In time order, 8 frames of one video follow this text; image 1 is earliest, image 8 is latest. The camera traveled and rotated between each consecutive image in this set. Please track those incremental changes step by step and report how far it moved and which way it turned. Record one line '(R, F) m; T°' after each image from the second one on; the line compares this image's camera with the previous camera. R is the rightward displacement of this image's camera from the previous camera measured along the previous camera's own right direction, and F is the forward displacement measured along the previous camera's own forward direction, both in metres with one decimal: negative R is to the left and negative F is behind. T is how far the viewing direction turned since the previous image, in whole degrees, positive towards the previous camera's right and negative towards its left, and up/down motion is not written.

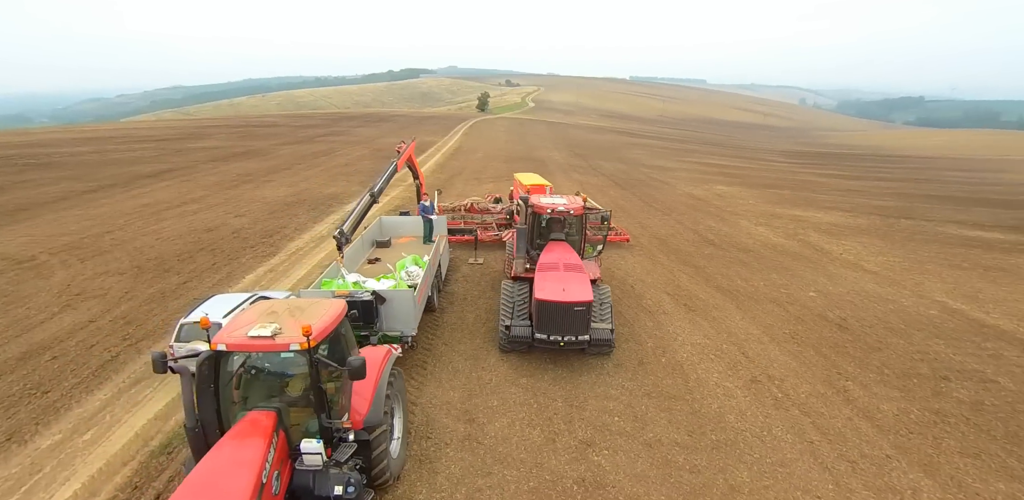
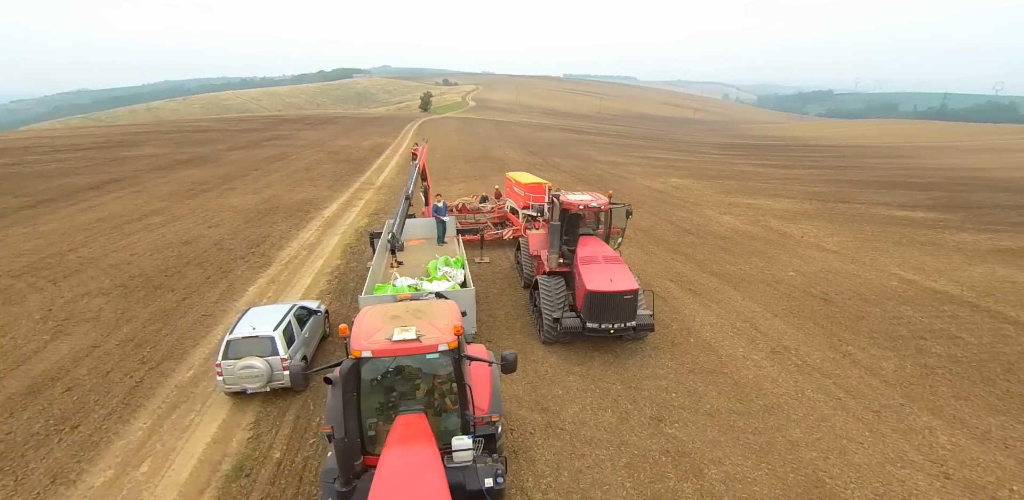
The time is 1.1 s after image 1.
(-1.7, -0.1) m; +7°
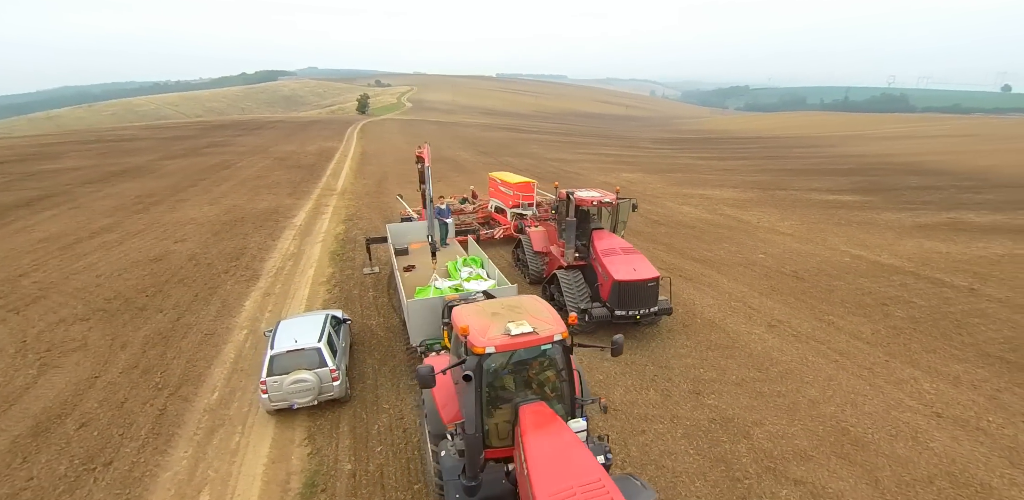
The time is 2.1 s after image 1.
(-1.5, -0.1) m; +7°
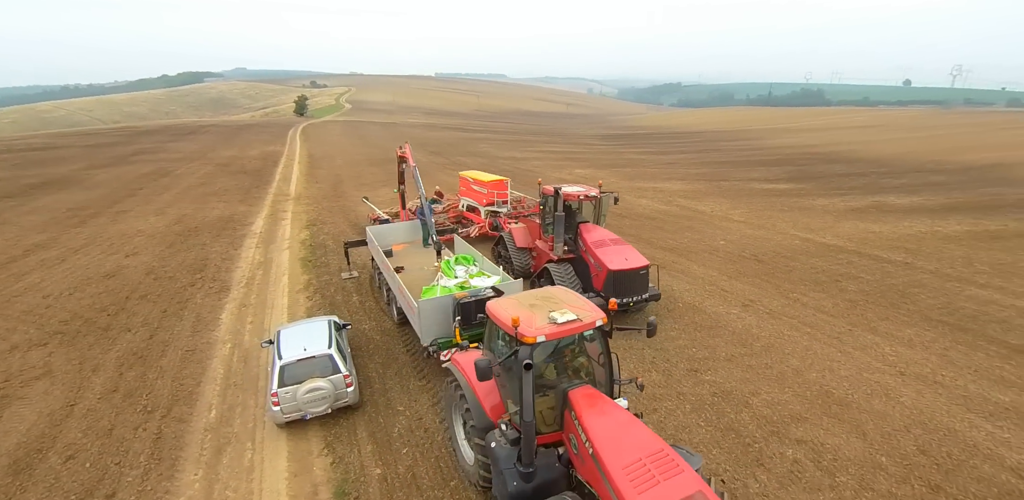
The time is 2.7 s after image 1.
(-0.9, -0.1) m; +6°
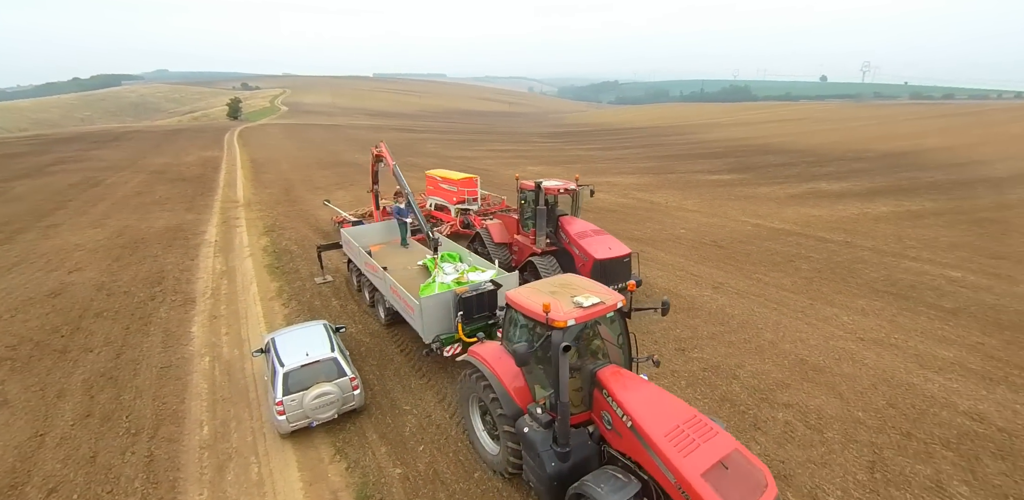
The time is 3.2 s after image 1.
(-0.7, -0.1) m; +6°
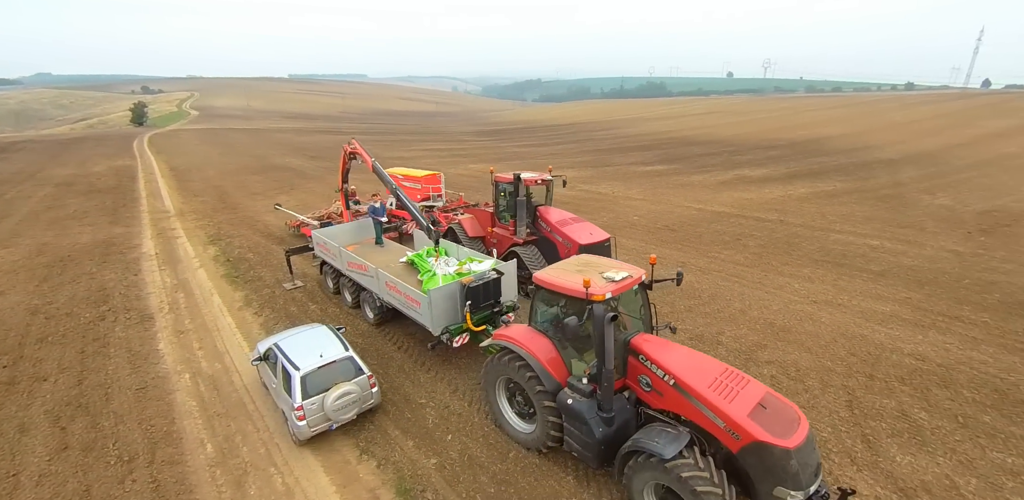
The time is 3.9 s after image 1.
(-1.0, -0.1) m; +8°
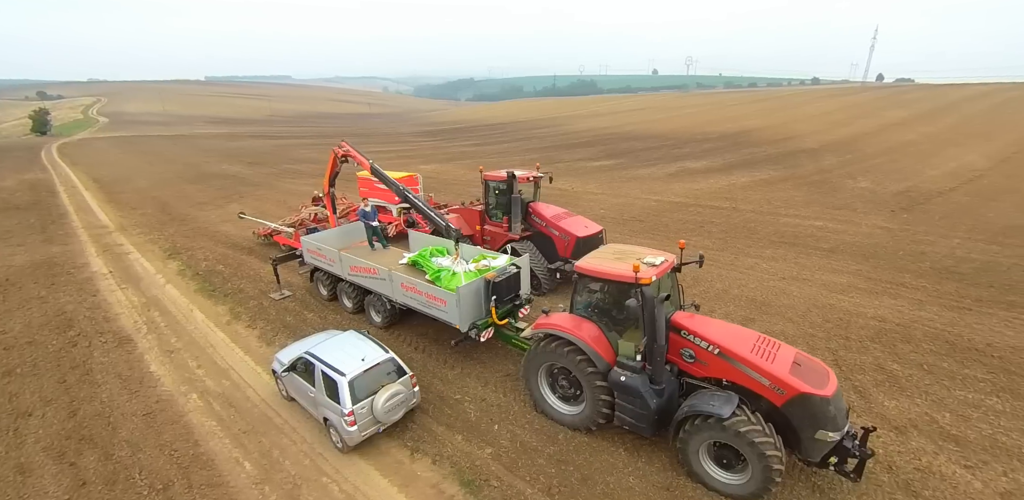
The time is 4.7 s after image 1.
(-1.2, -0.2) m; +7°
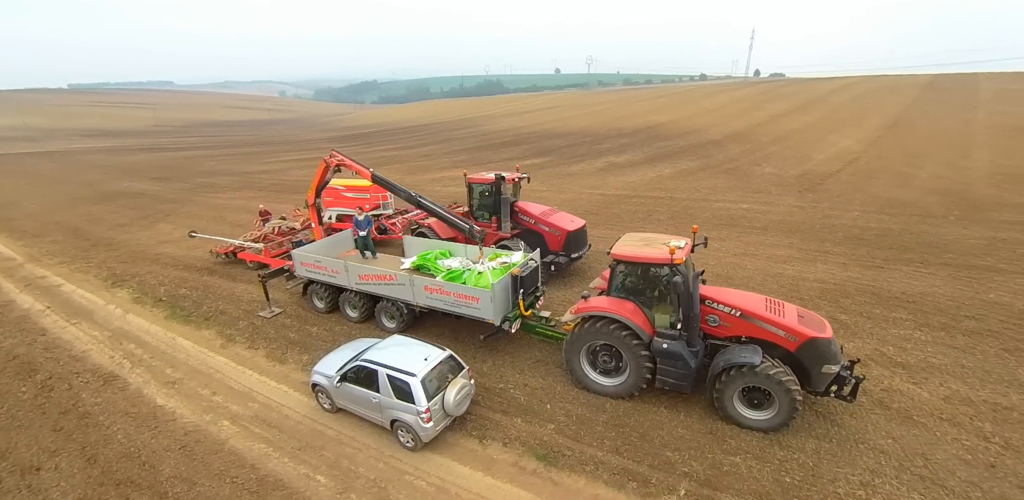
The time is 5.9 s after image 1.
(-1.6, -0.5) m; +9°
